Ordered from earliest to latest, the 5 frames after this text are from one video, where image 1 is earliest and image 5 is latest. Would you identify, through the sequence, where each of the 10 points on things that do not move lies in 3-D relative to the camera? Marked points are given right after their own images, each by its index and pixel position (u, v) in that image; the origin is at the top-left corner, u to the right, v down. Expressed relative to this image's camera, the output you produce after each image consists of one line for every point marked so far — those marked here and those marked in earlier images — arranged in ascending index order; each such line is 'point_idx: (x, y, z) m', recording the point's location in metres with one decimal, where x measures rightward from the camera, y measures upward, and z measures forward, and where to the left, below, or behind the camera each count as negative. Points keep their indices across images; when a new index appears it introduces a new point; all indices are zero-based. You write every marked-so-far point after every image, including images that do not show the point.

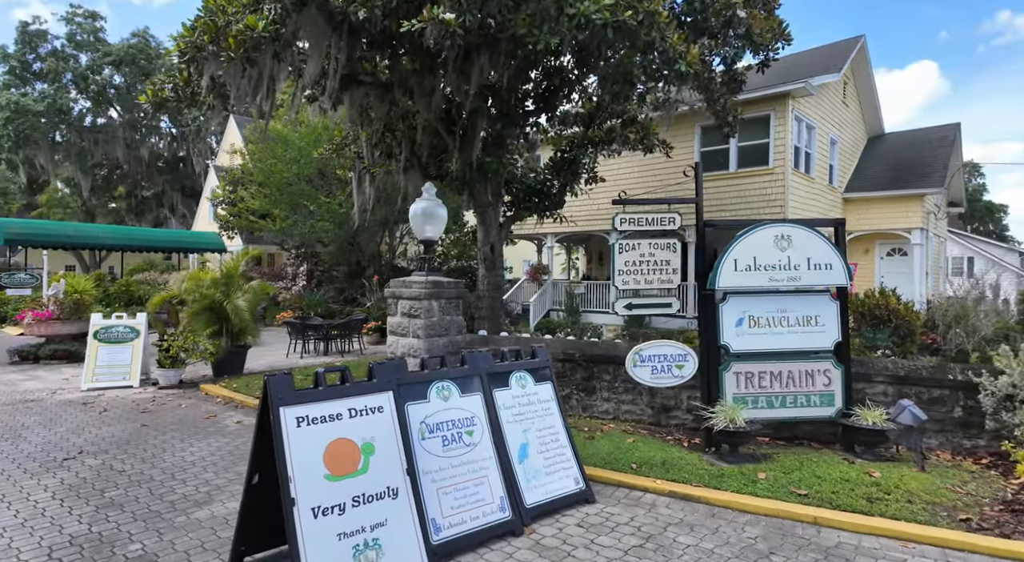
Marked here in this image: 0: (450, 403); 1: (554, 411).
0: (-0.3, -0.6, +2.8) m
1: (+0.2, -0.7, +3.2) m
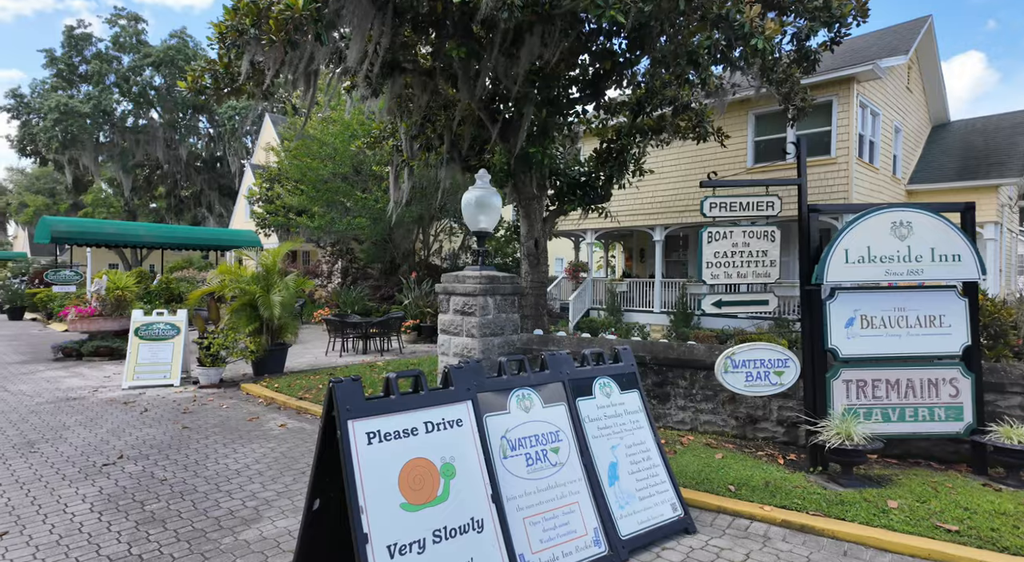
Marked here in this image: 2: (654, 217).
0: (+0.1, -0.5, +2.4) m
1: (+0.6, -0.7, +2.8) m
2: (+2.9, +1.4, +12.3) m
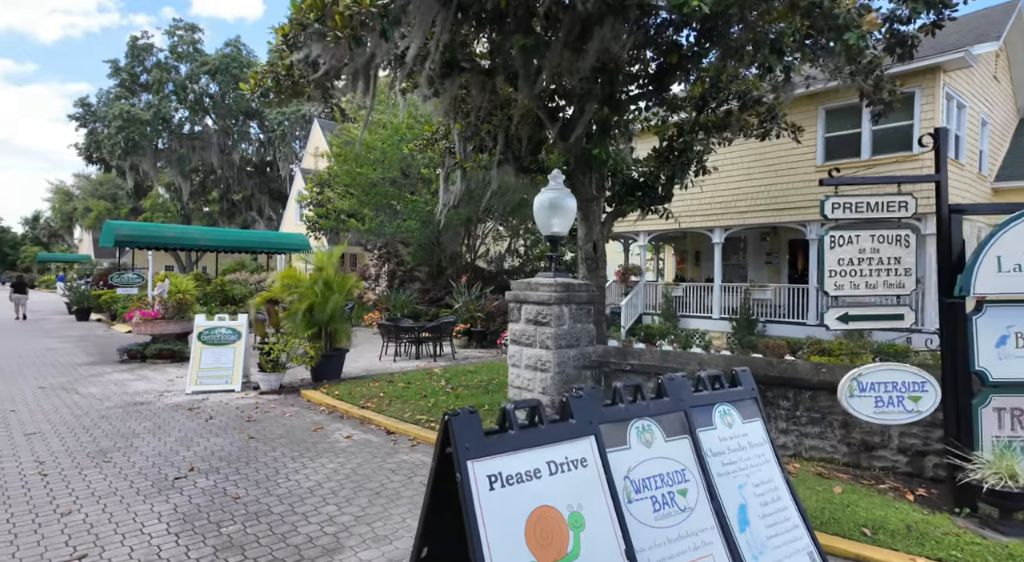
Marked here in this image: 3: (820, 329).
0: (+0.5, -0.6, +2.1) m
1: (+1.1, -0.7, +2.5) m
2: (+4.0, +1.3, +11.8) m
3: (+5.5, -0.9, +10.5) m
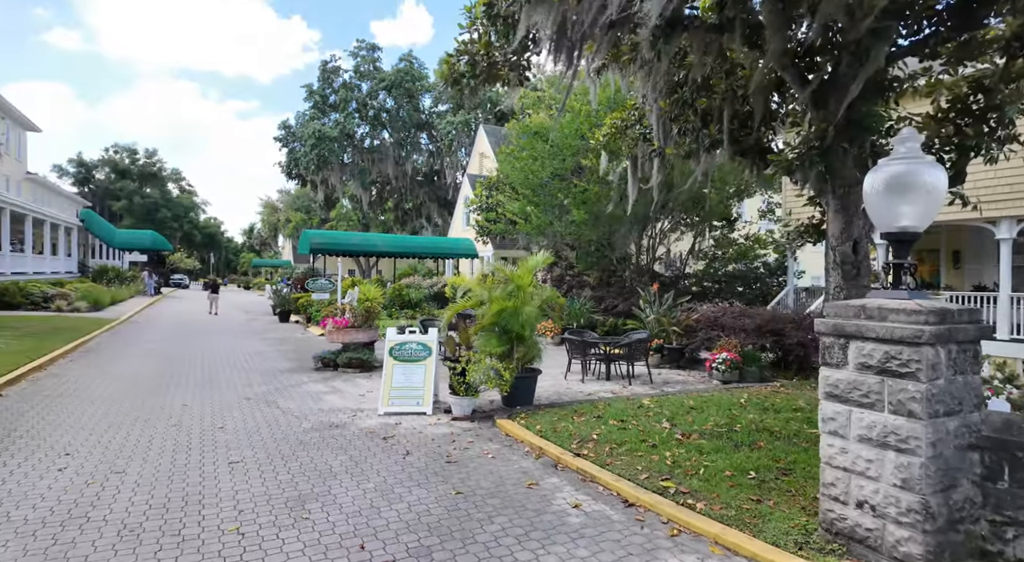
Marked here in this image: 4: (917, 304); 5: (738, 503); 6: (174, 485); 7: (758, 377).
0: (+1.5, -0.7, +0.5) m
1: (+2.1, -0.9, +0.7) m
2: (+7.4, +1.1, +9.0) m
3: (+8.5, -1.0, +7.3) m
4: (+1.9, -0.1, +2.8) m
5: (+1.5, -1.4, +3.8) m
6: (-2.8, -1.7, +4.8) m
7: (+3.5, -1.4, +8.3) m
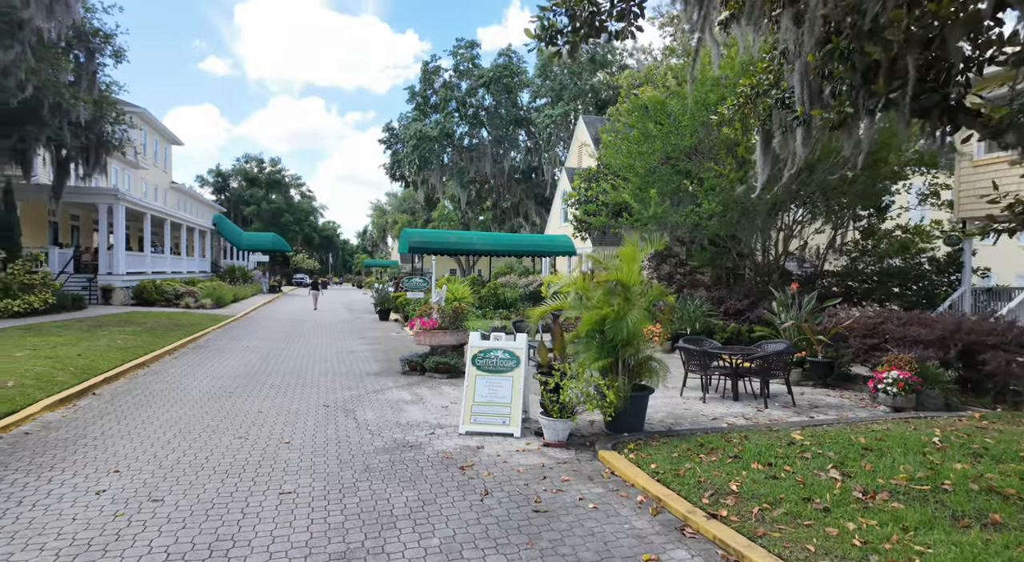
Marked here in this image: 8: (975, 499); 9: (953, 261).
0: (+1.4, -0.7, -1.0) m
1: (+2.1, -0.8, -0.9) m
2: (+8.7, +1.2, +6.4) m
3: (+9.5, -1.0, +4.6) m
4: (+2.2, -0.1, +1.3) m
5: (+1.9, -1.4, +2.3) m
6: (-2.1, -1.6, +4.0) m
7: (+4.6, -1.3, +6.4) m
8: (+2.9, -1.3, +3.6) m
9: (+8.8, +0.4, +11.9) m
